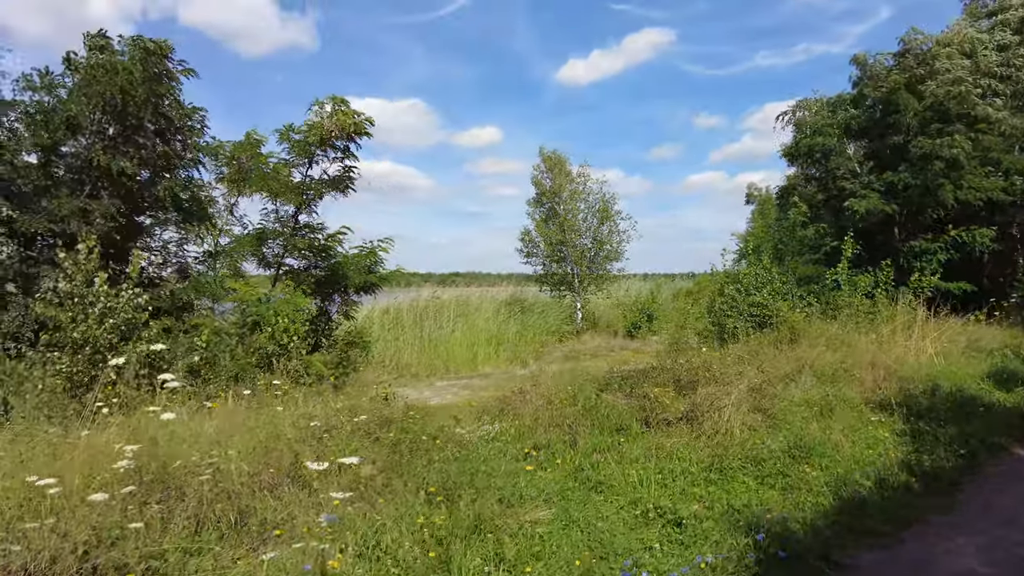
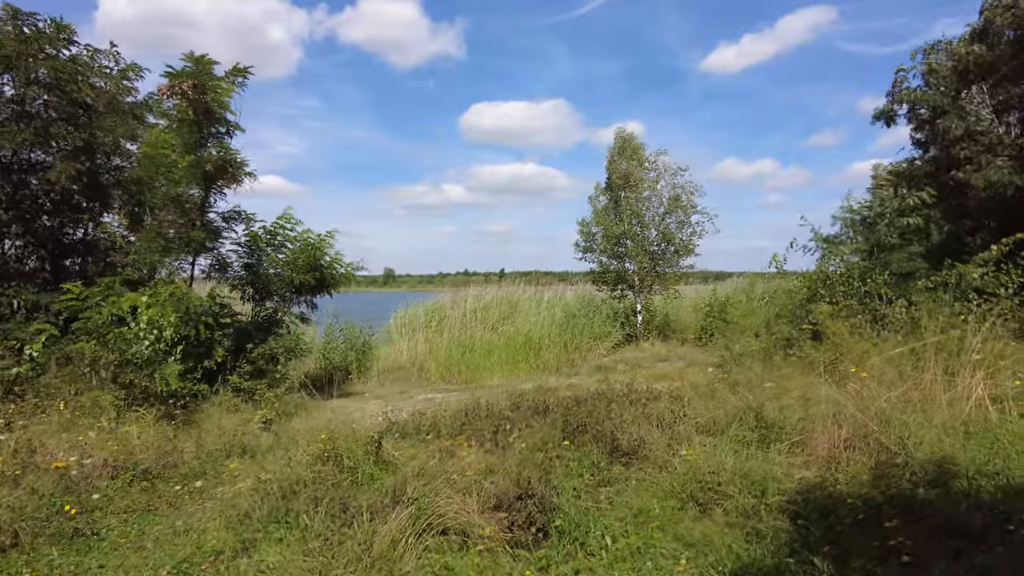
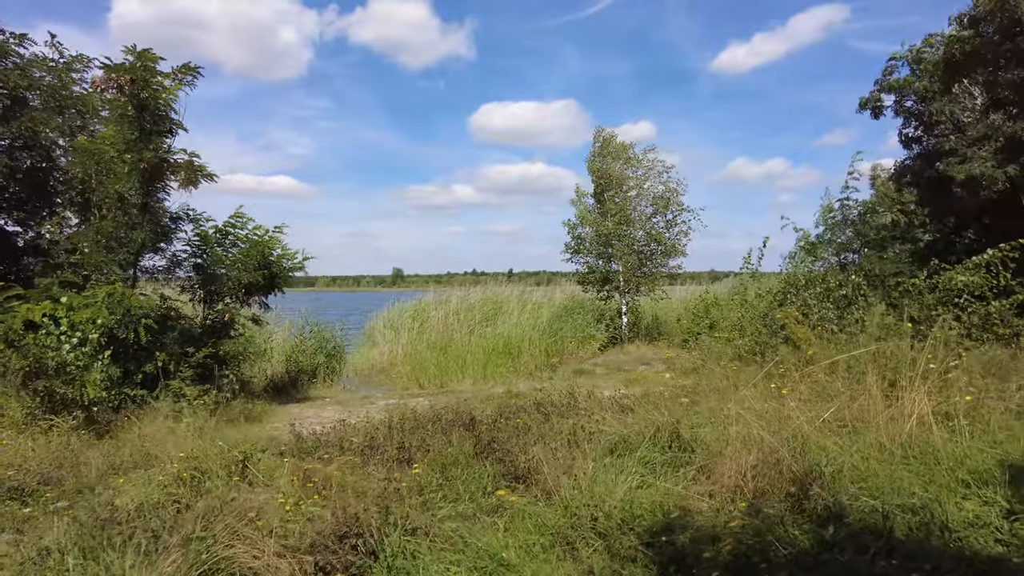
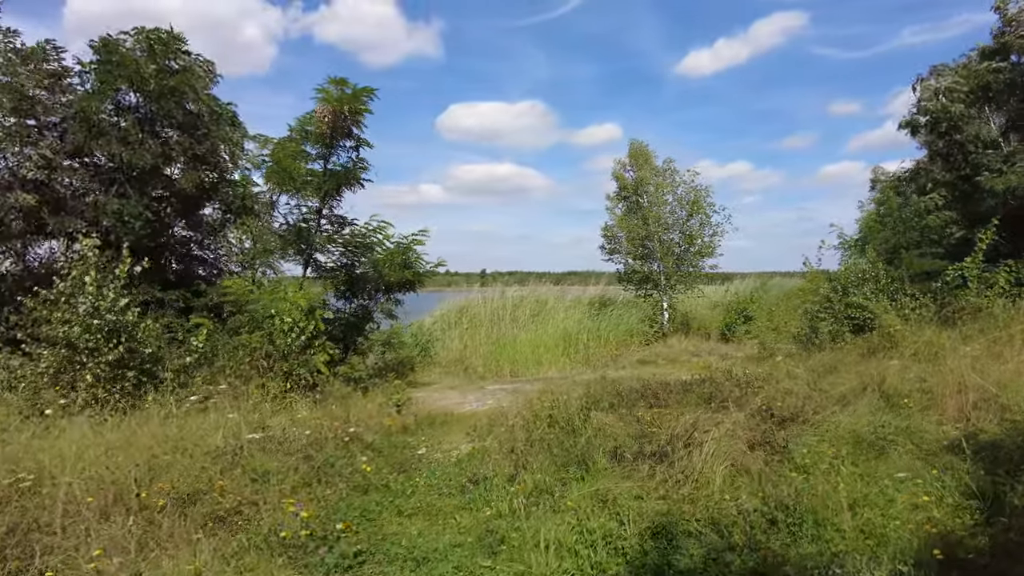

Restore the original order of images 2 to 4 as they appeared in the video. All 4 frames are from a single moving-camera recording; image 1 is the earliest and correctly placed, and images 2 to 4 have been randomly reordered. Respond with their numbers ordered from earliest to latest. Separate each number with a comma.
4, 2, 3
